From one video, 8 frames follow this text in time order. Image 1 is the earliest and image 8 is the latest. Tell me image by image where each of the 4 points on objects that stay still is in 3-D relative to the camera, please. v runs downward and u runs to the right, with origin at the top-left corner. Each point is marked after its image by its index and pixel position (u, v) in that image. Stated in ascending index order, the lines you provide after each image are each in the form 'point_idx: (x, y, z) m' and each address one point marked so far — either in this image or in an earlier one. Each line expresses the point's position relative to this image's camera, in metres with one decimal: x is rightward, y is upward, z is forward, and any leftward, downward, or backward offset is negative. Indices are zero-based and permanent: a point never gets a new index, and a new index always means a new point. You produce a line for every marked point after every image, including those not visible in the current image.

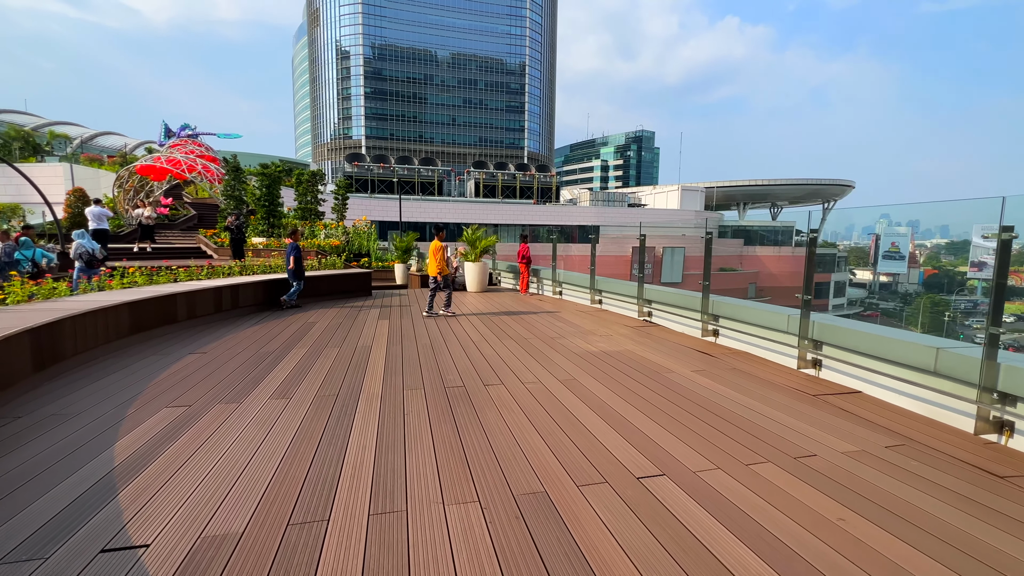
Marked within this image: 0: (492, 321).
0: (-0.4, -0.5, +6.3) m
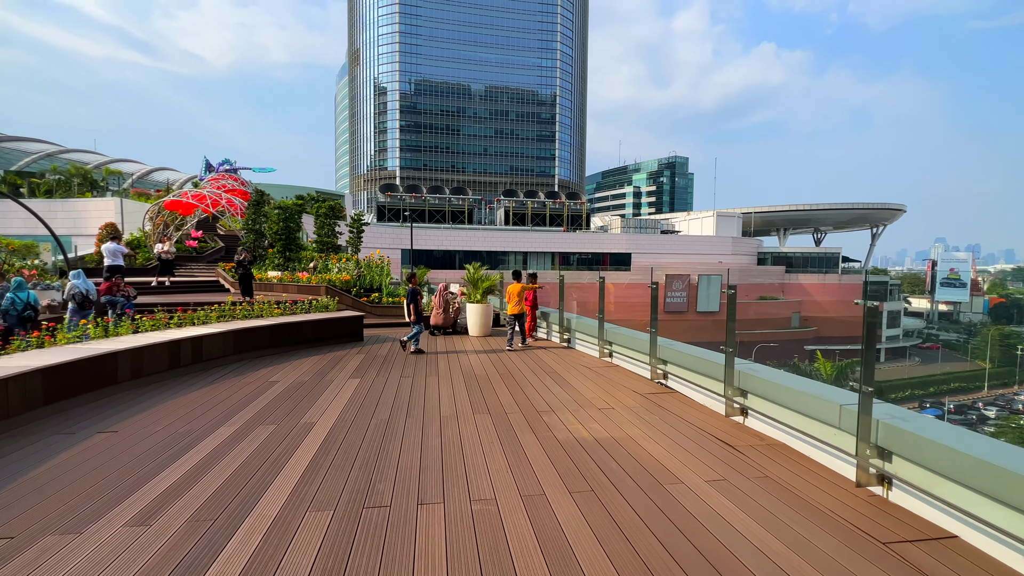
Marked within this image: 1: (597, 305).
0: (-0.5, -1.1, +5.5) m
1: (+1.3, -0.2, +6.8) m
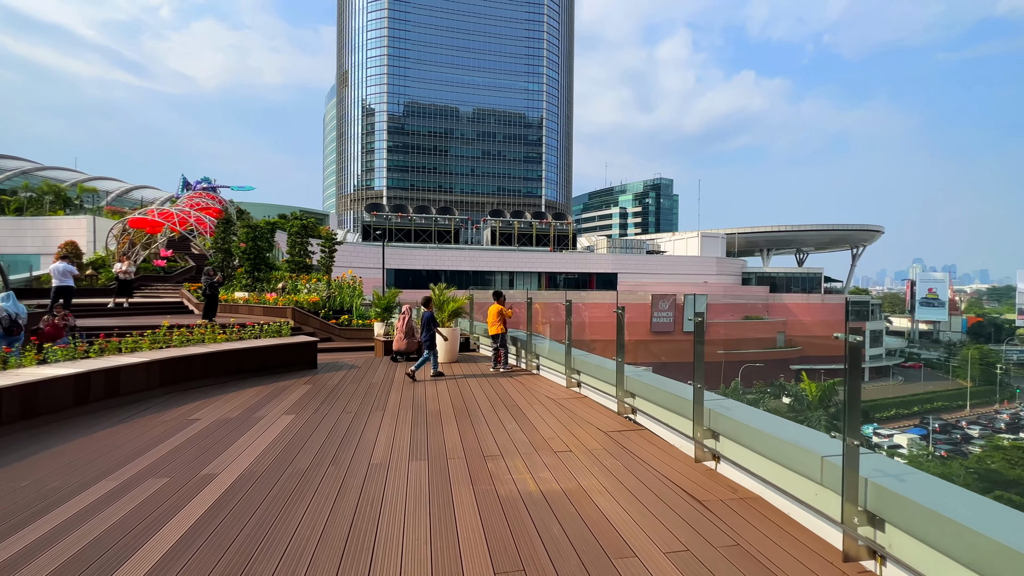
0: (-1.0, -1.4, +5.0) m
1: (+0.7, -0.6, +6.4) m
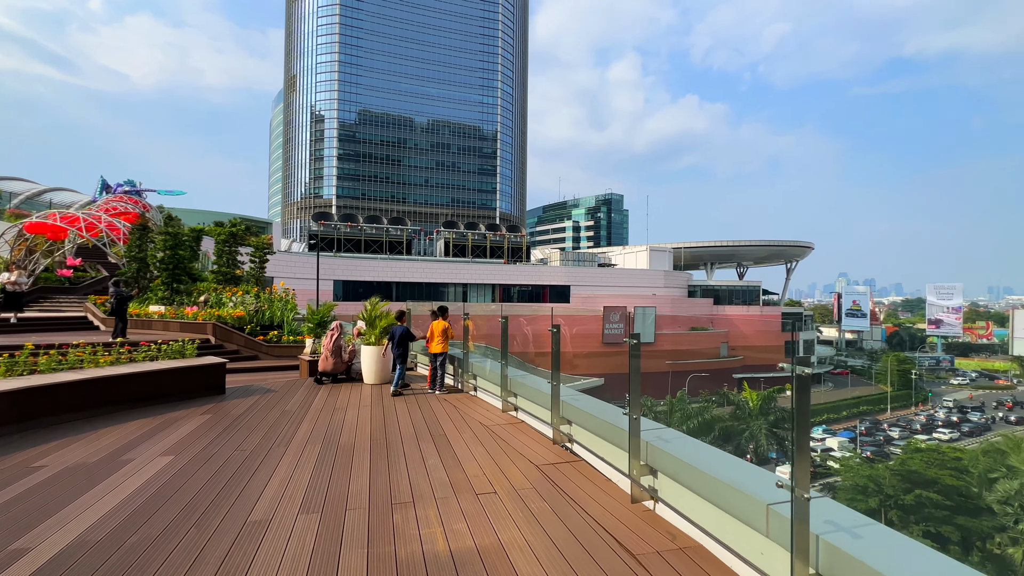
0: (-1.7, -1.5, +4.3) m
1: (-0.1, -0.8, +5.9) m
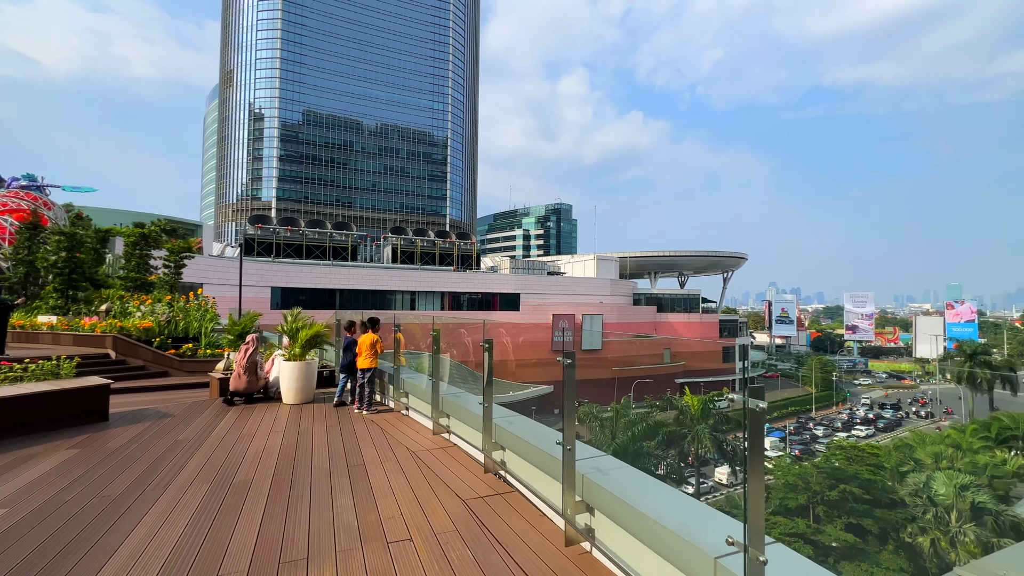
0: (-2.3, -1.6, +3.7) m
1: (-0.9, -0.9, +5.5) m
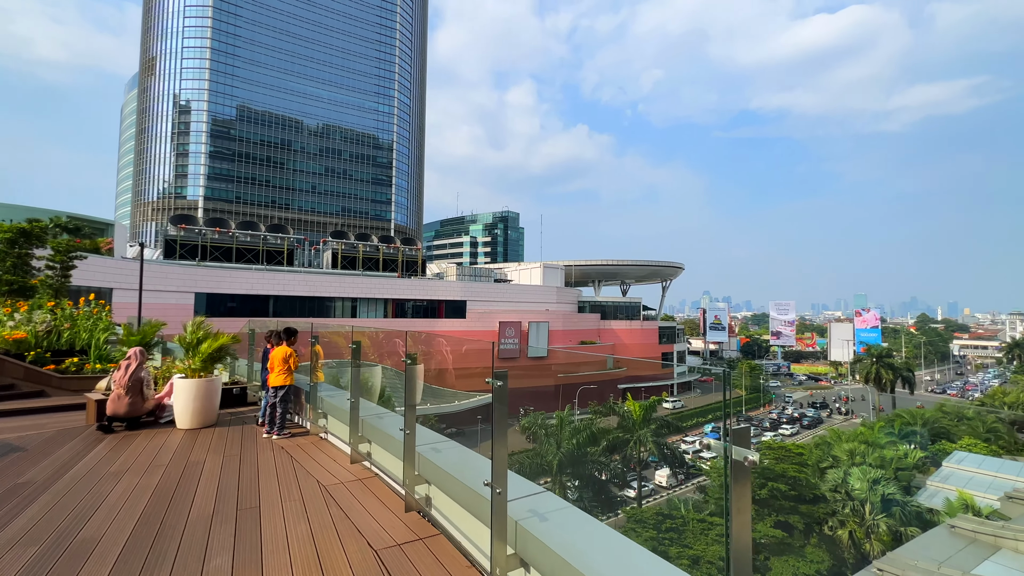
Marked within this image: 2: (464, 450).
0: (-2.8, -1.7, +2.9) m
1: (-1.7, -1.0, +4.8) m
2: (-0.3, -1.1, +2.9) m
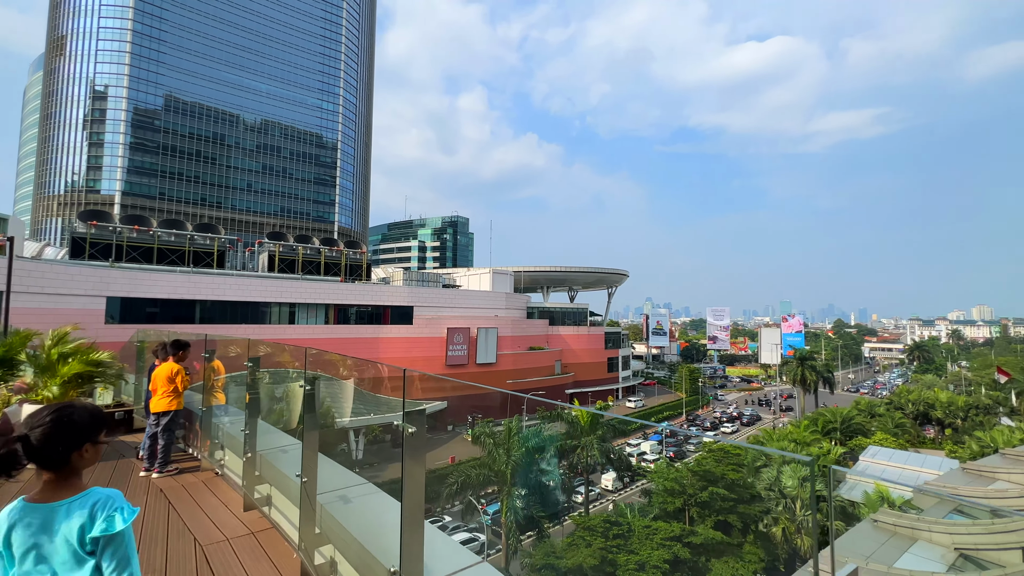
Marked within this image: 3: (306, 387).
0: (-3.2, -1.7, +1.9) m
1: (-2.2, -1.0, +3.9) m
2: (-0.6, -1.2, +2.3) m
3: (-1.2, -0.6, +2.8) m
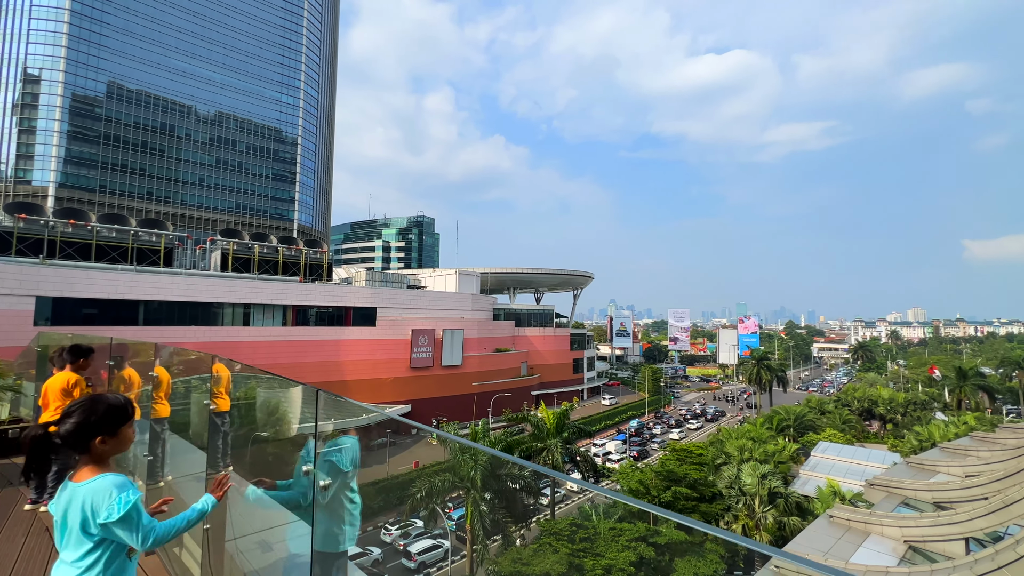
0: (-3.3, -1.6, +1.2) m
1: (-2.5, -0.9, +3.3) m
2: (-0.8, -1.1, +1.7) m
3: (-1.3, -0.6, +2.2) m
